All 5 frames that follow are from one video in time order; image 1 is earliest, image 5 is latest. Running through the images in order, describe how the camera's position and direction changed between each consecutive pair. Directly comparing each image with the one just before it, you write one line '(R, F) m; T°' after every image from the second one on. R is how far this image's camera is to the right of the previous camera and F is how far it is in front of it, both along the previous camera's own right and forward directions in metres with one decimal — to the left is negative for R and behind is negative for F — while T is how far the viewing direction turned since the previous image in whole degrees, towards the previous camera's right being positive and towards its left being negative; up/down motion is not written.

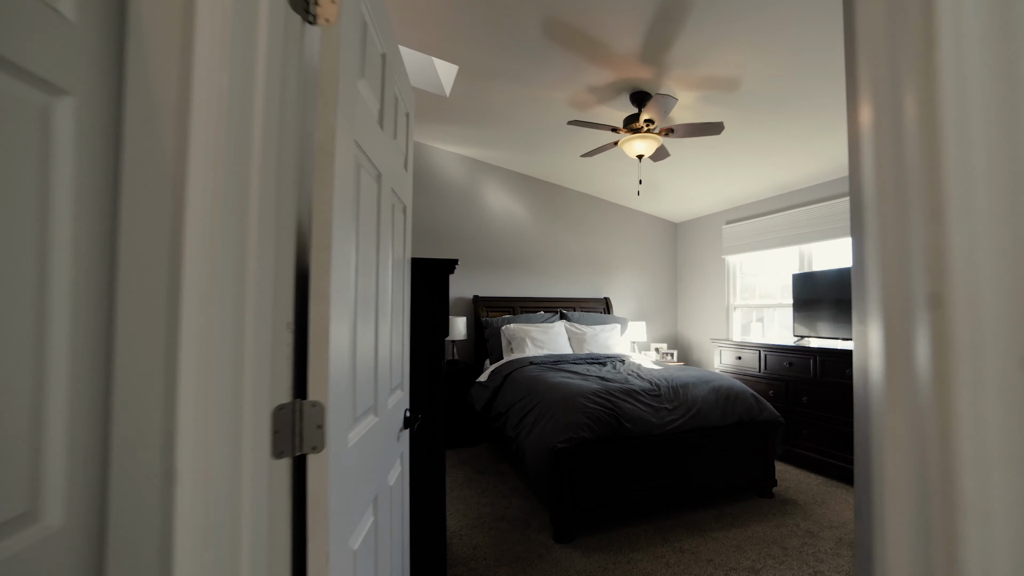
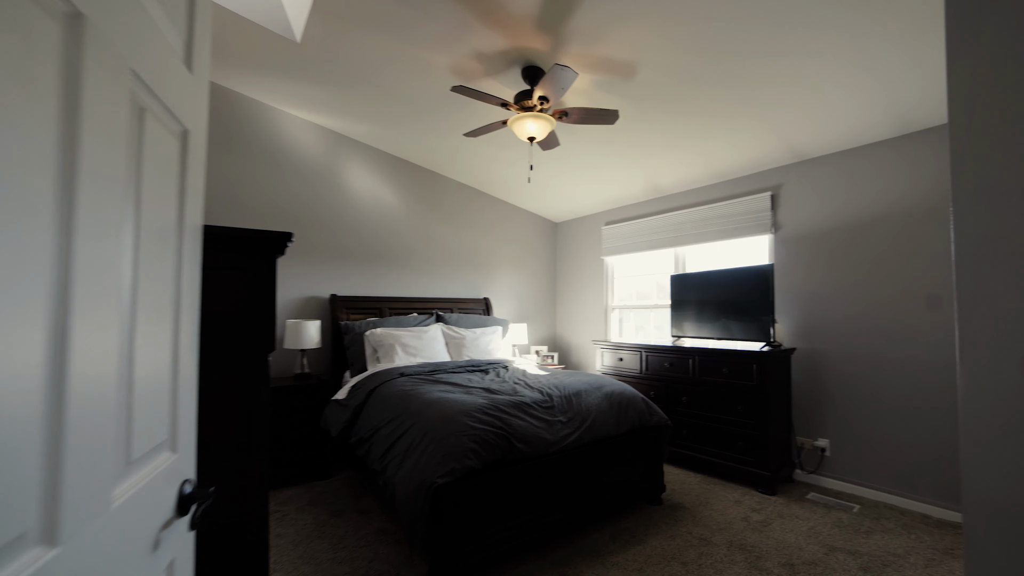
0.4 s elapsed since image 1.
(0.0, +0.5) m; +17°
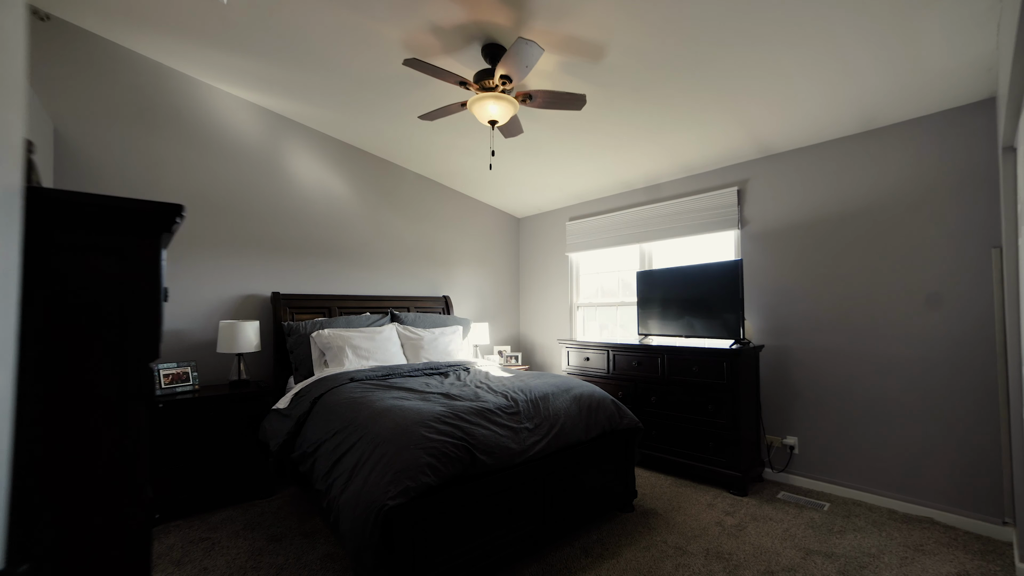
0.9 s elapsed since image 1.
(0.0, +0.2) m; +5°
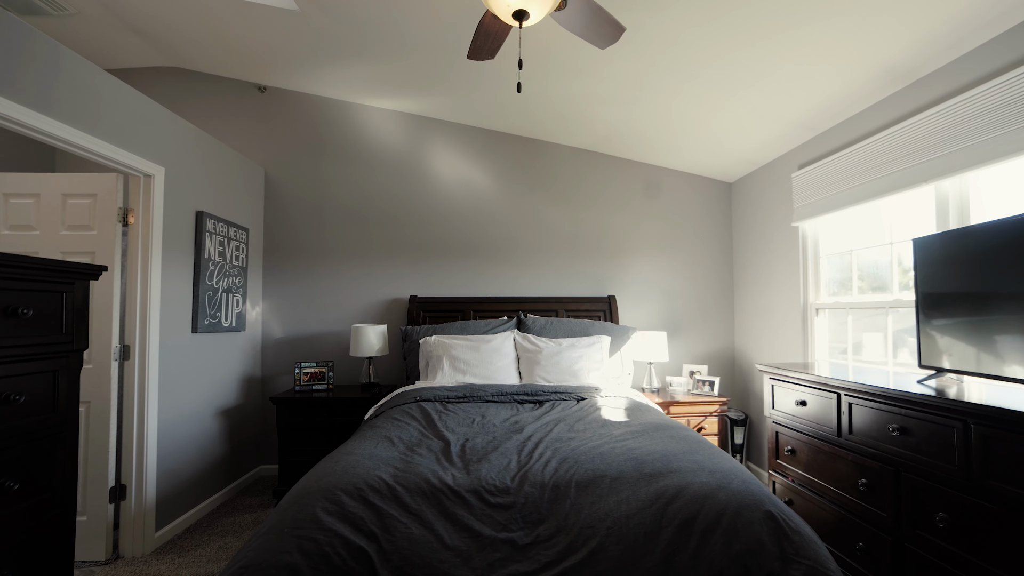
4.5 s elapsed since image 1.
(+0.8, +1.2) m; -37°
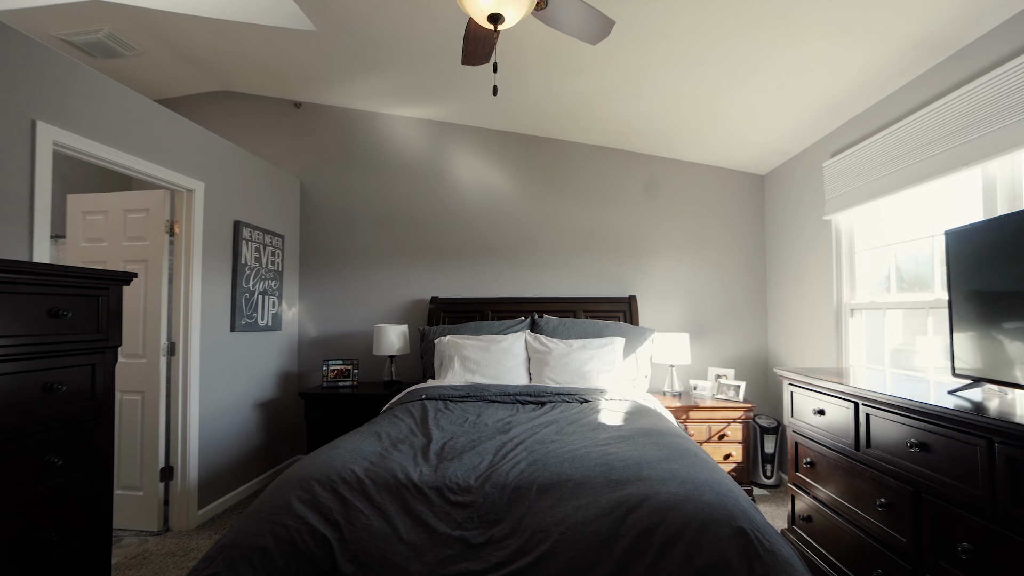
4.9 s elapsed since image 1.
(+0.3, 0.0) m; -7°
